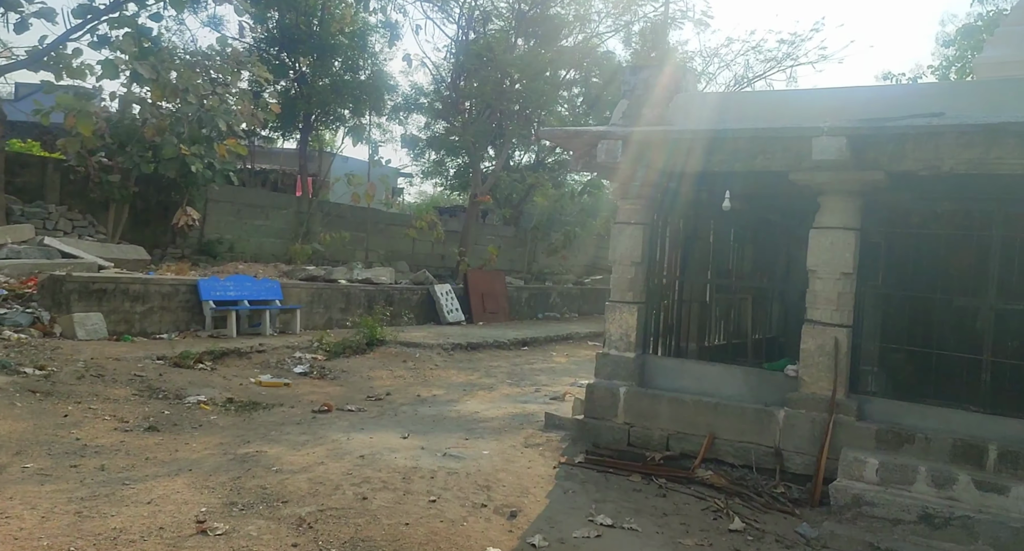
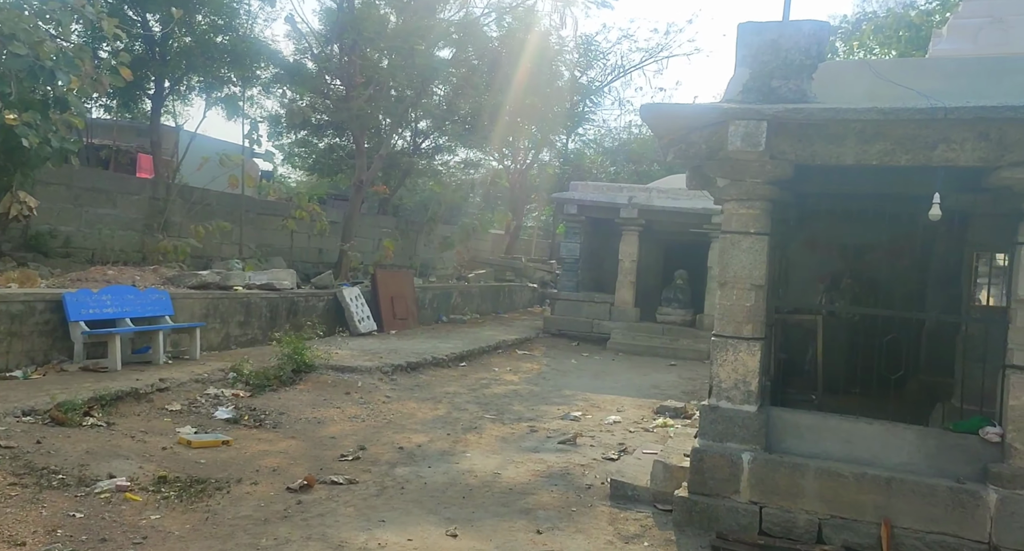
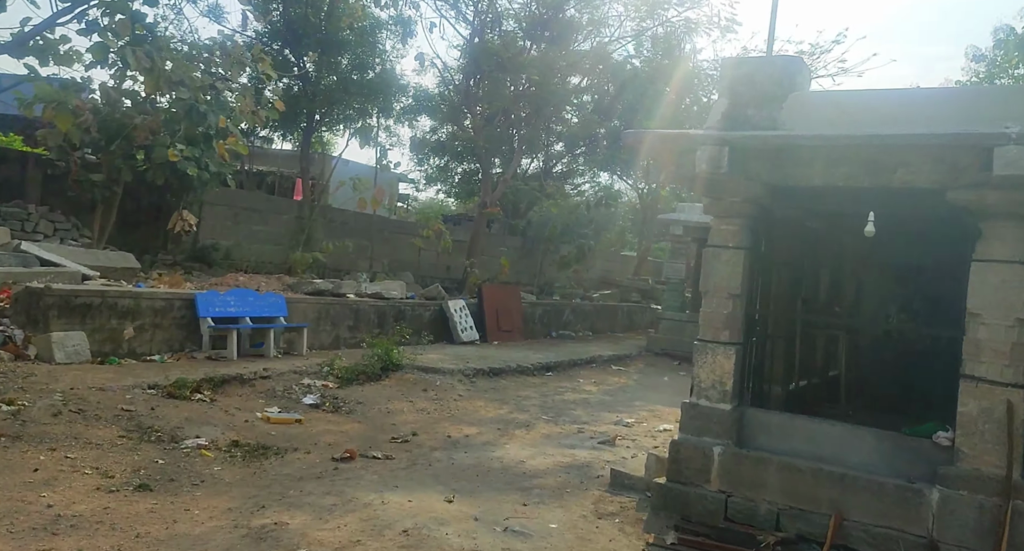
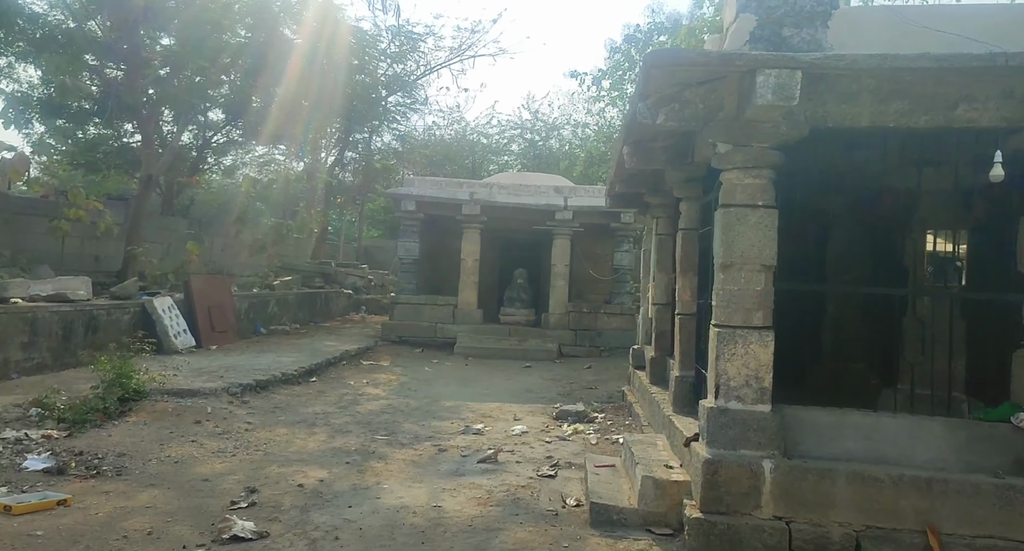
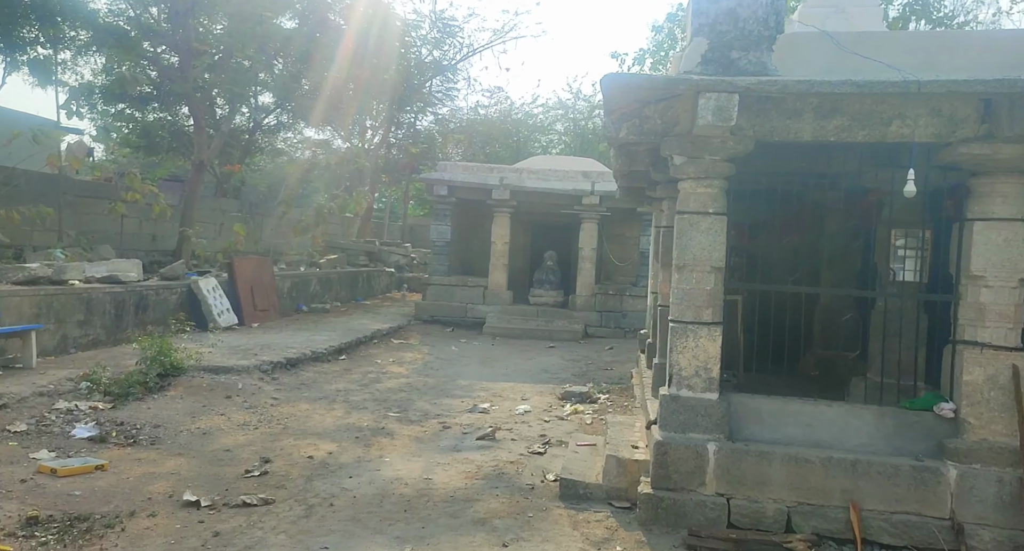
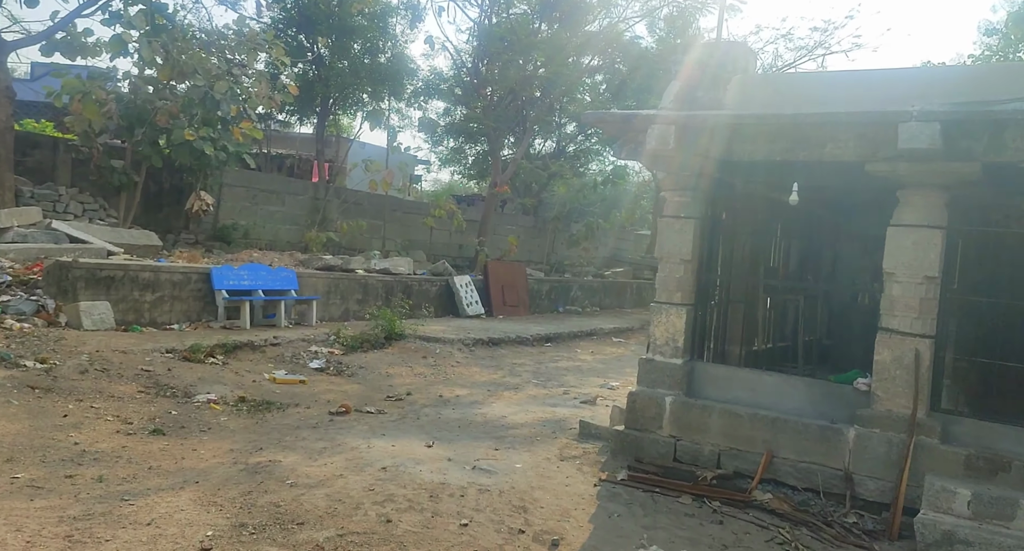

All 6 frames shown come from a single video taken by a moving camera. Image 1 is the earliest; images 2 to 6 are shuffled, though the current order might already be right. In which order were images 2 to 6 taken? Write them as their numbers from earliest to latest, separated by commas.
6, 3, 2, 5, 4
